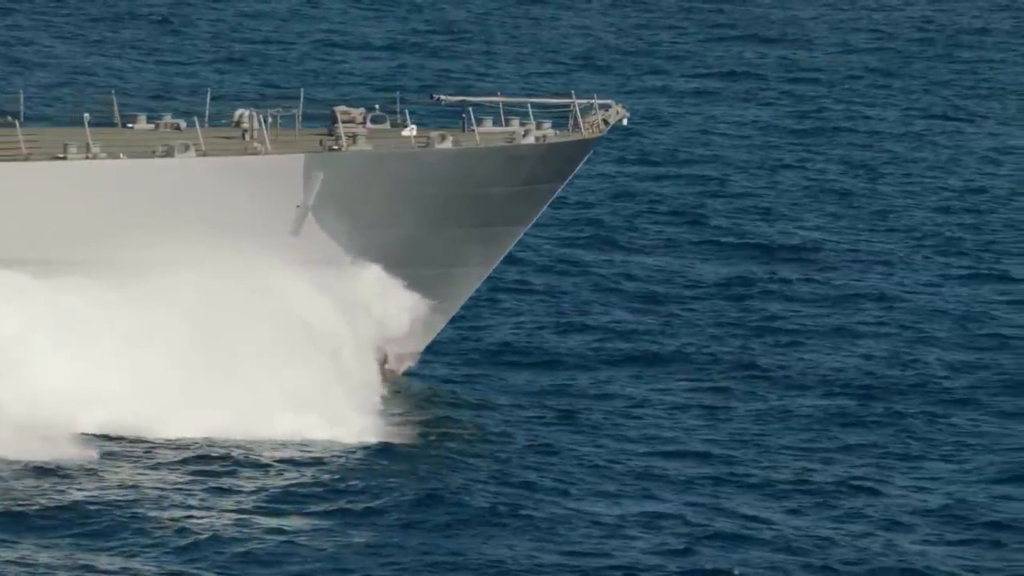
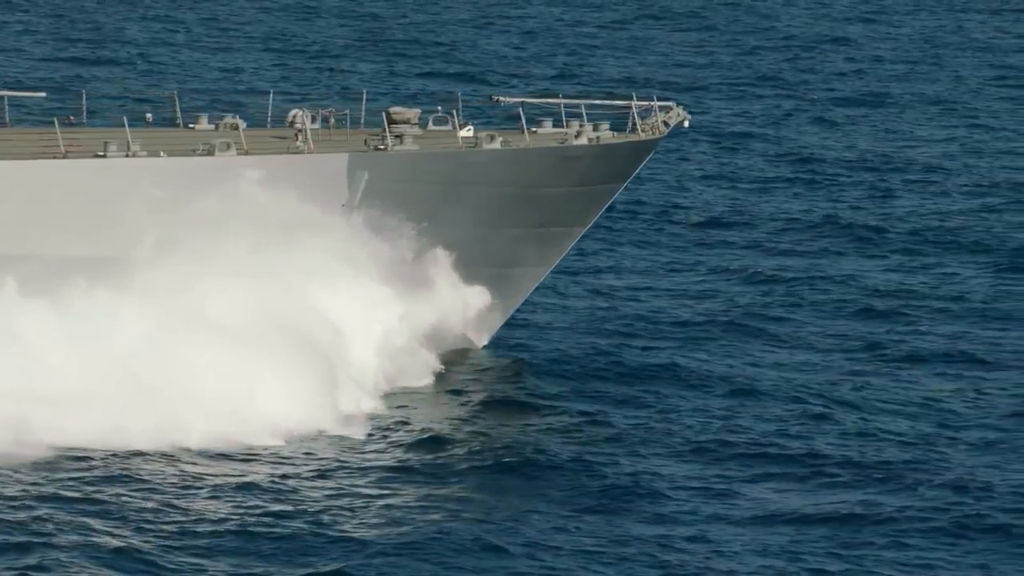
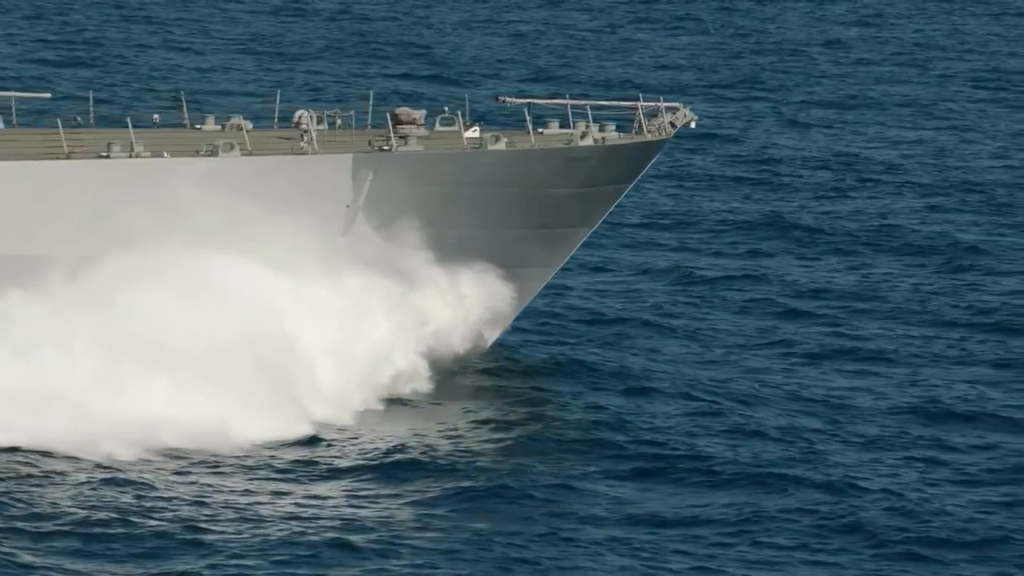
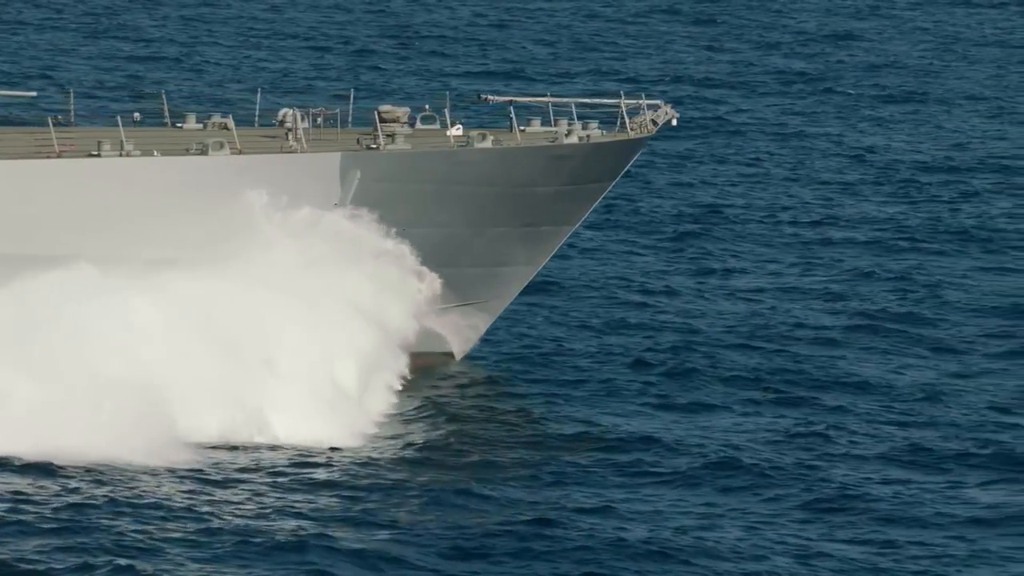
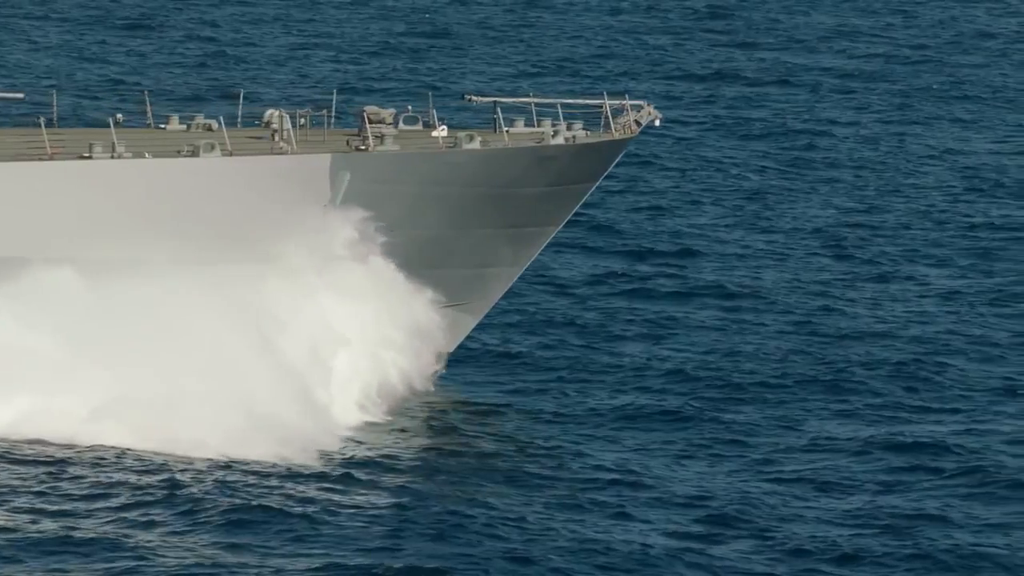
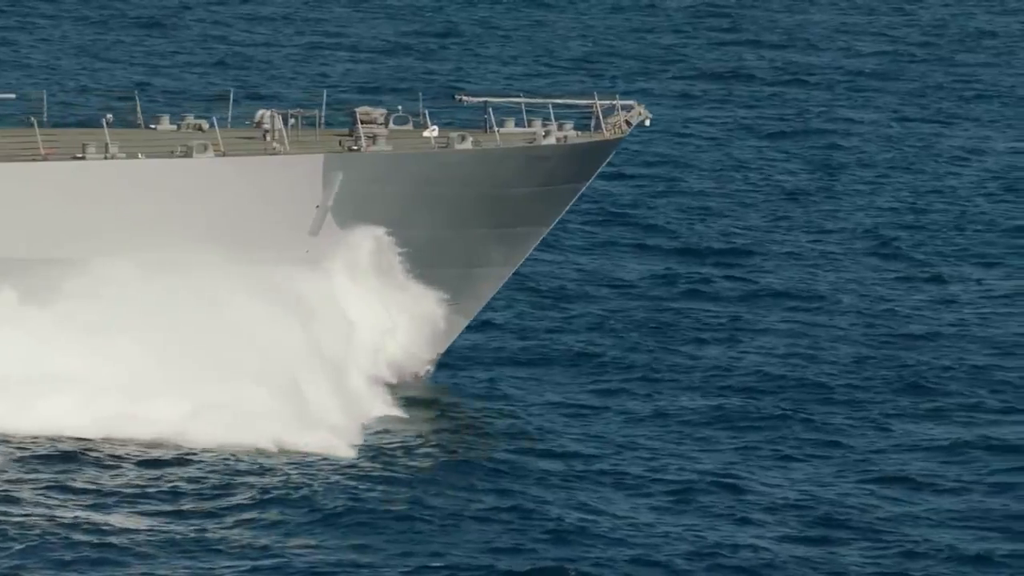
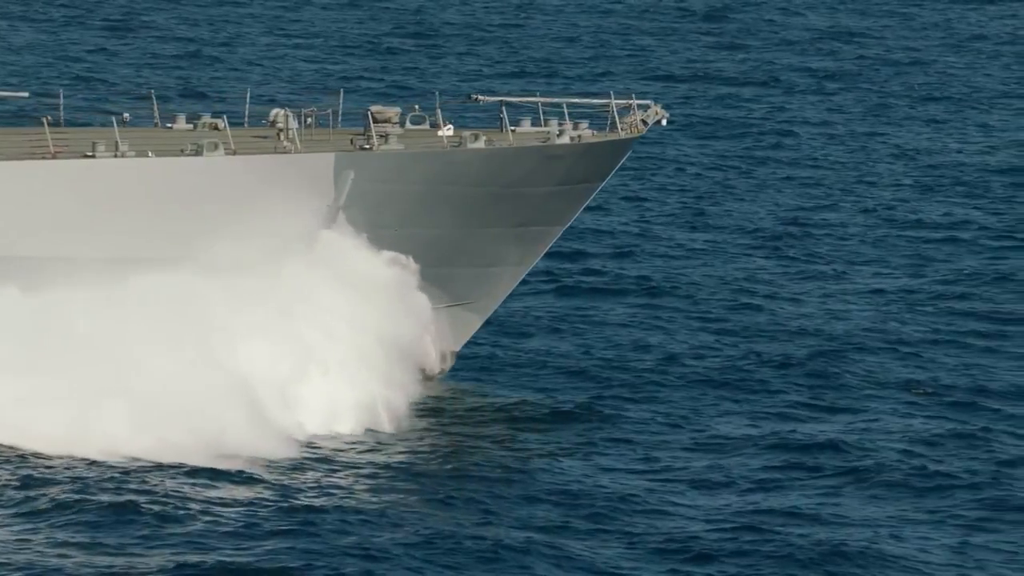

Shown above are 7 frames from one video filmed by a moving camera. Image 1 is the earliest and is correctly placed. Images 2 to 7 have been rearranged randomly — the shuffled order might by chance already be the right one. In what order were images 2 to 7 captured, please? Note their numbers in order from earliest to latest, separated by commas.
6, 5, 7, 4, 2, 3
